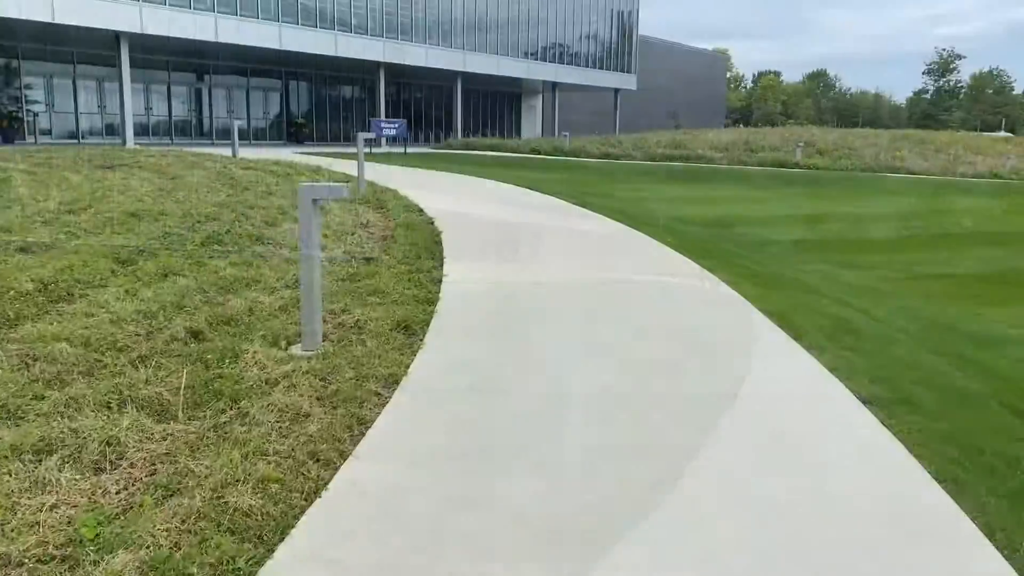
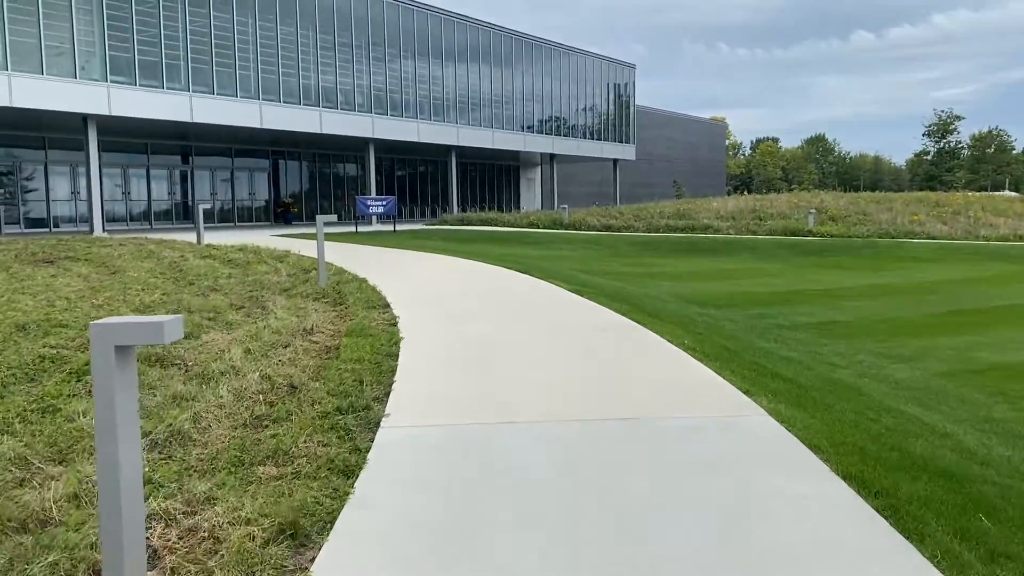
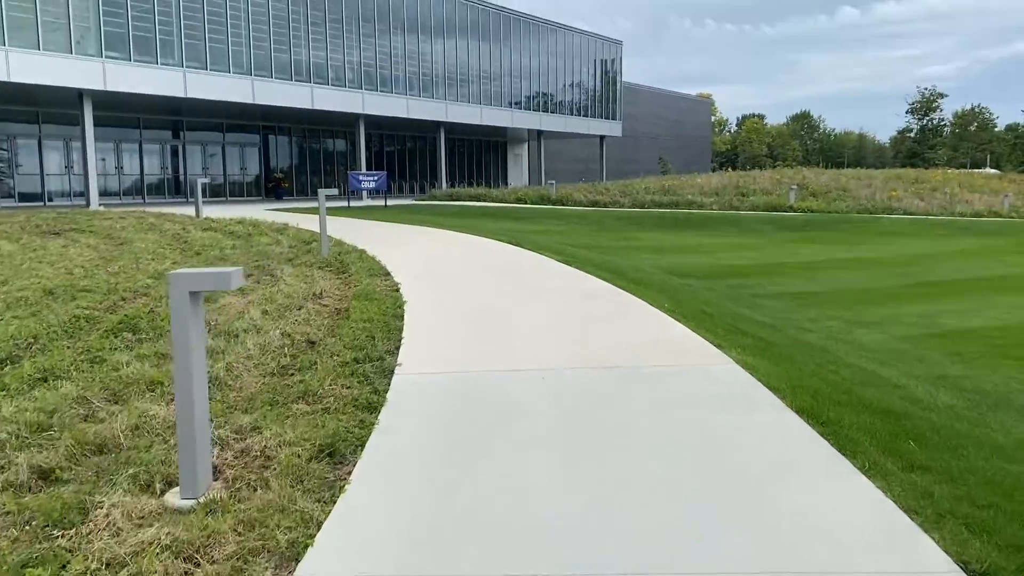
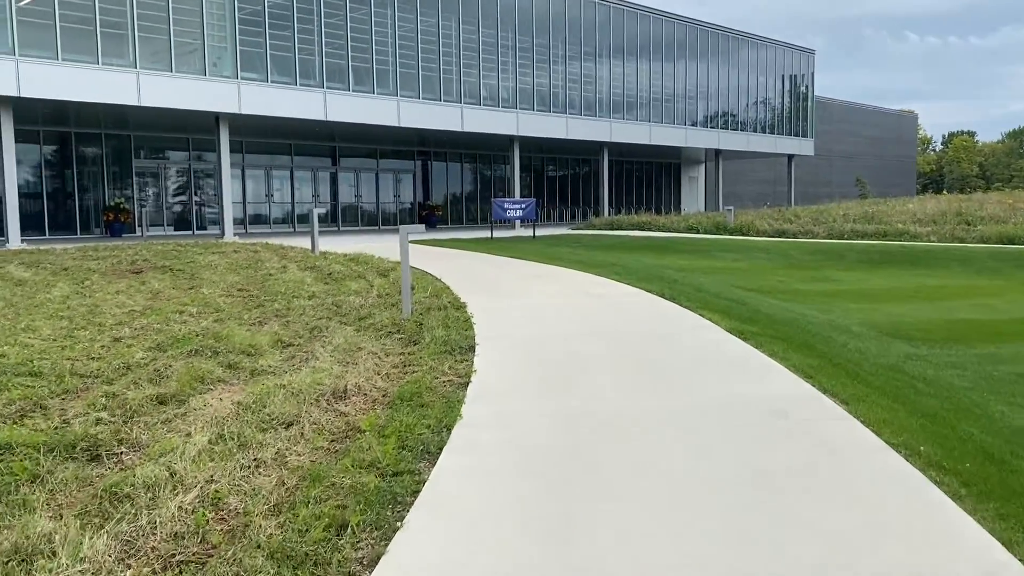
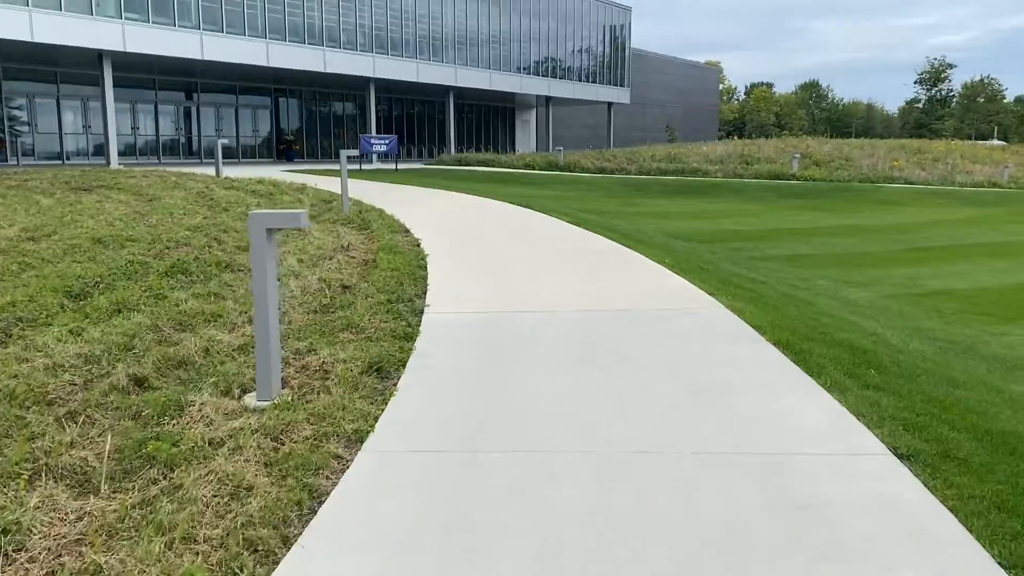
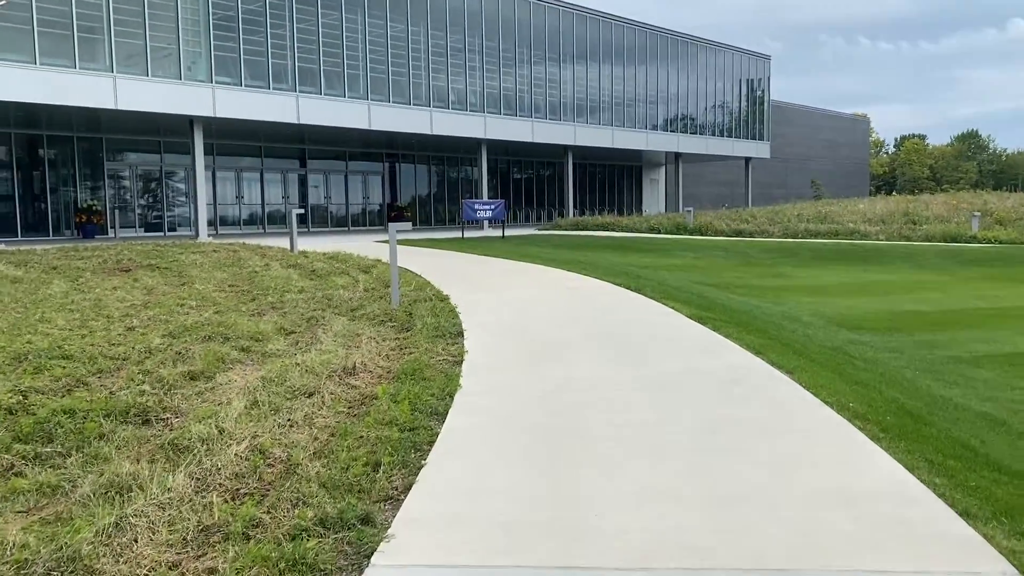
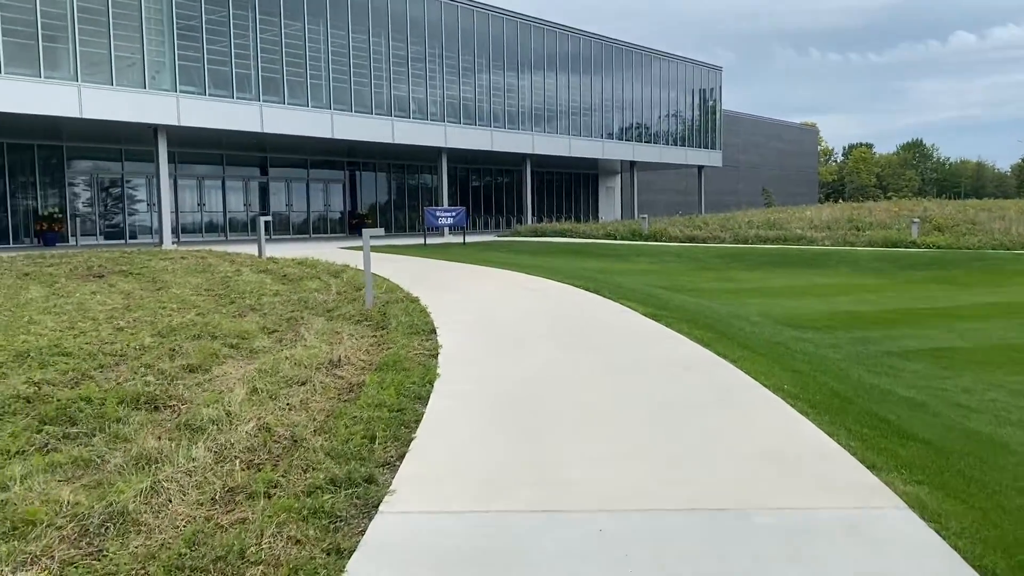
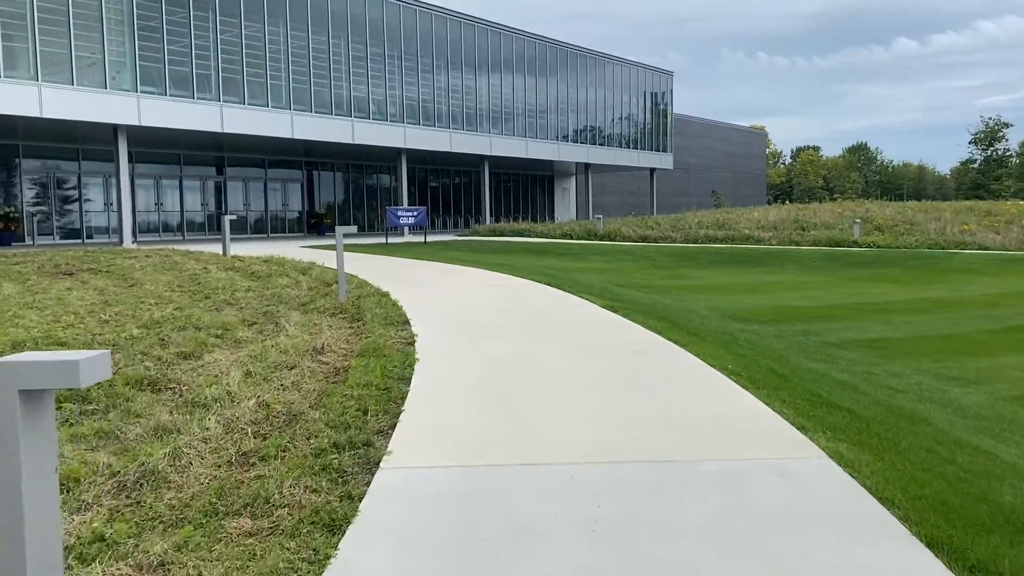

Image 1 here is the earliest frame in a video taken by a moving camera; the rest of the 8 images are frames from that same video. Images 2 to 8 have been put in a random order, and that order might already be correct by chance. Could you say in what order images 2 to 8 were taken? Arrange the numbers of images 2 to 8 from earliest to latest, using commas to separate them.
5, 3, 2, 8, 7, 6, 4
